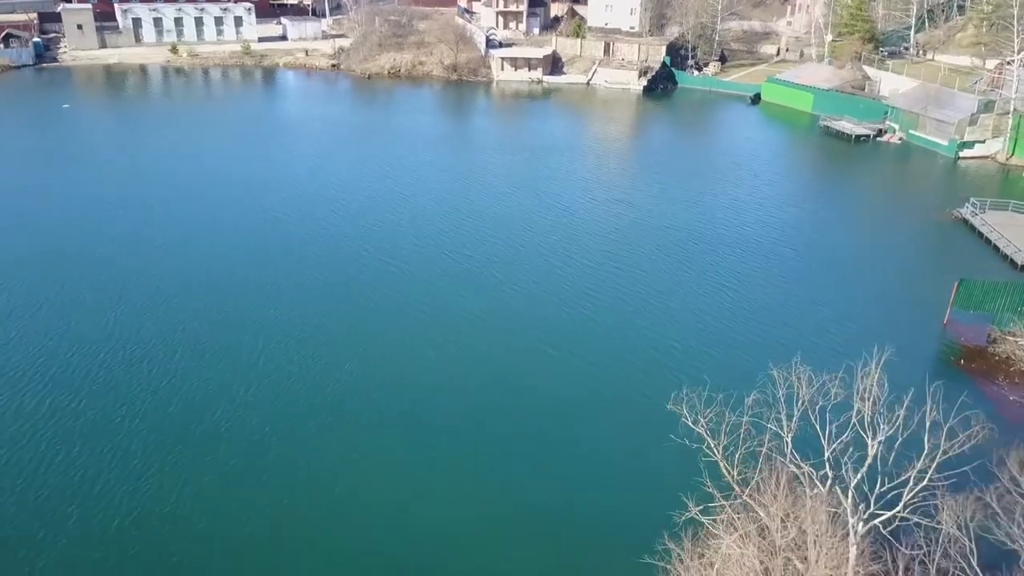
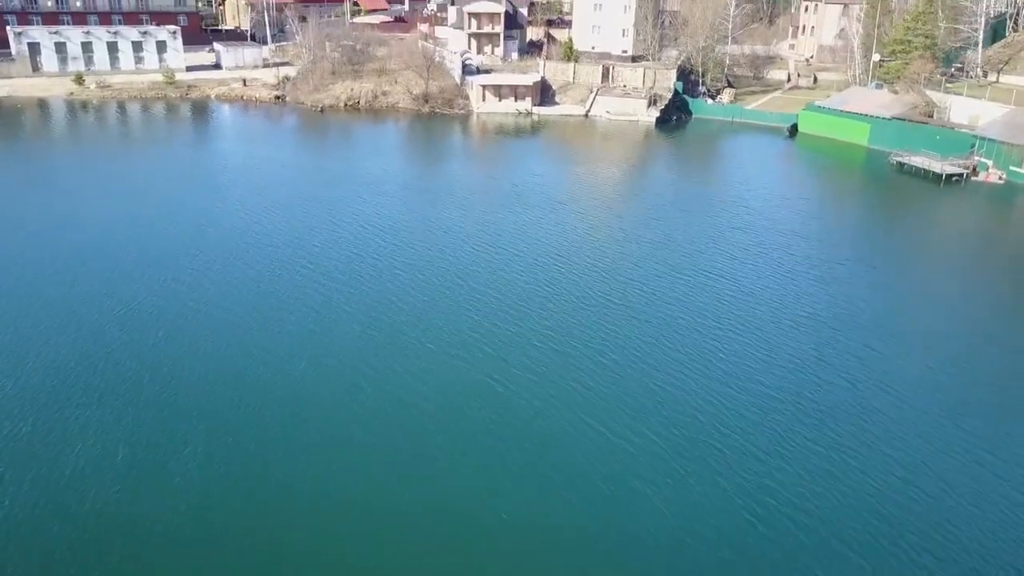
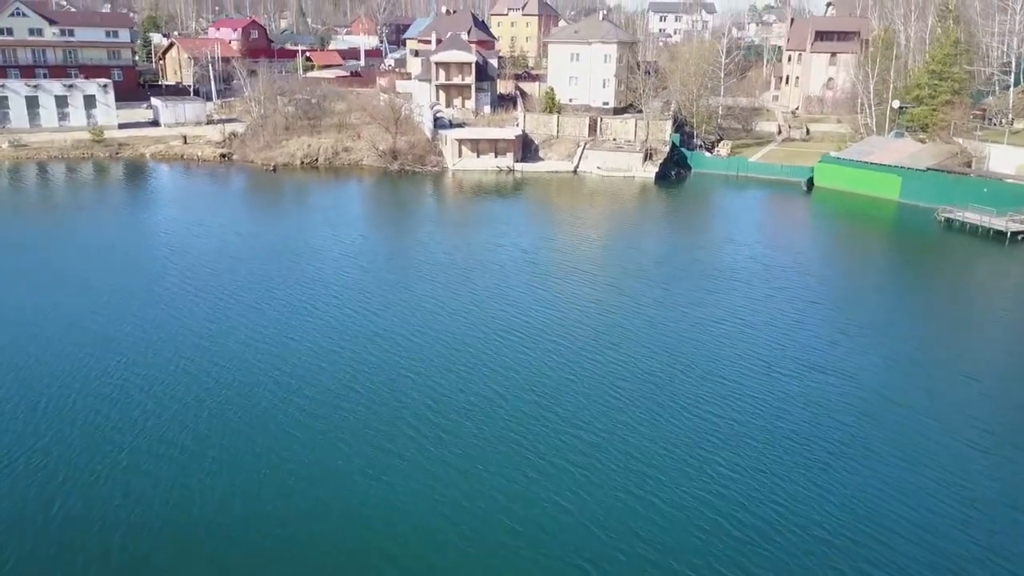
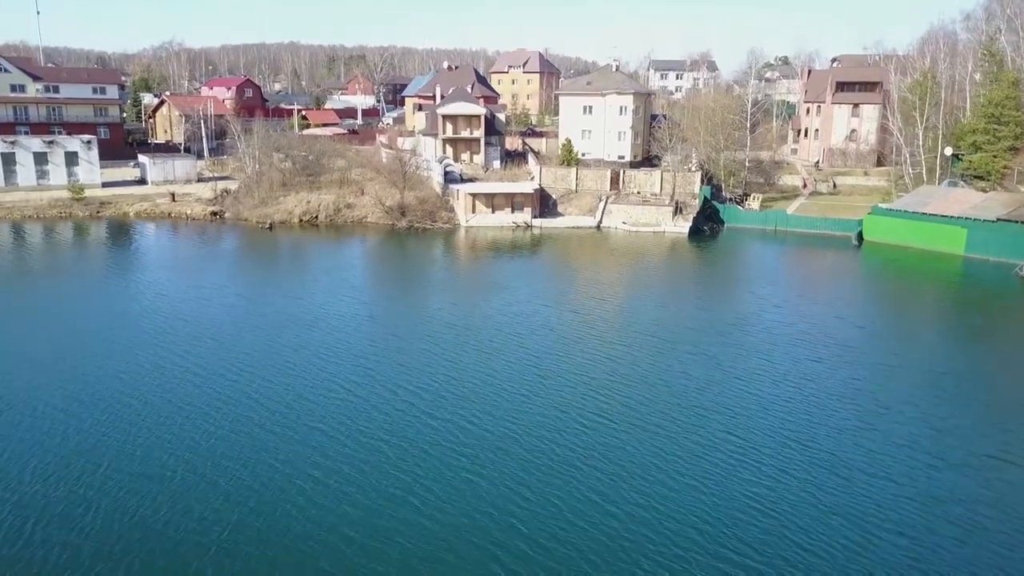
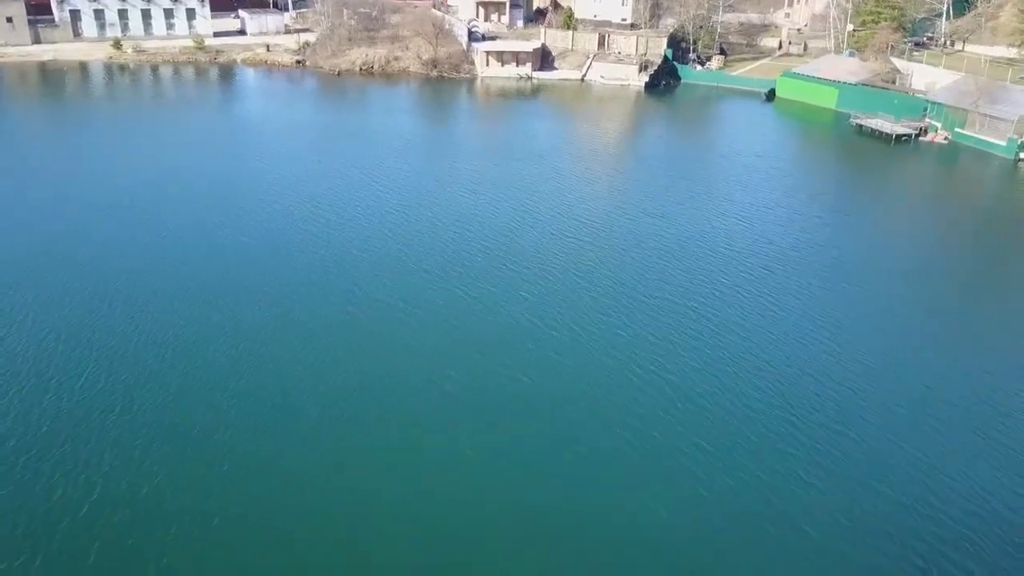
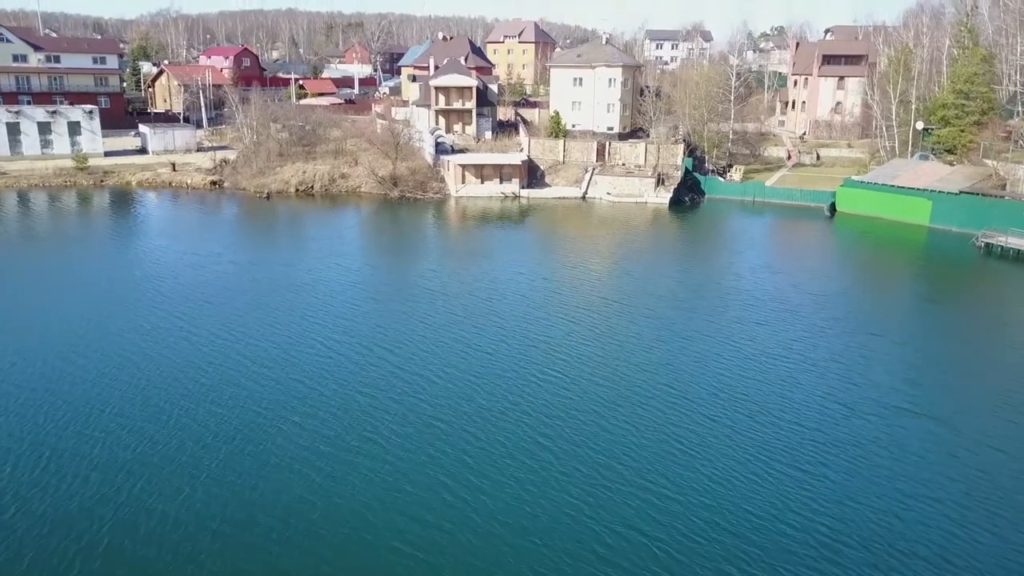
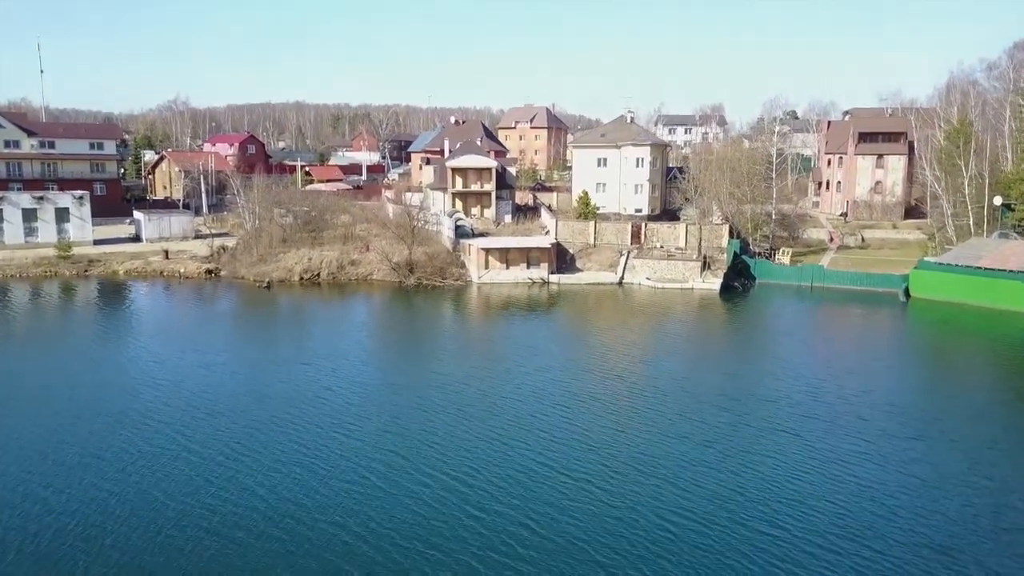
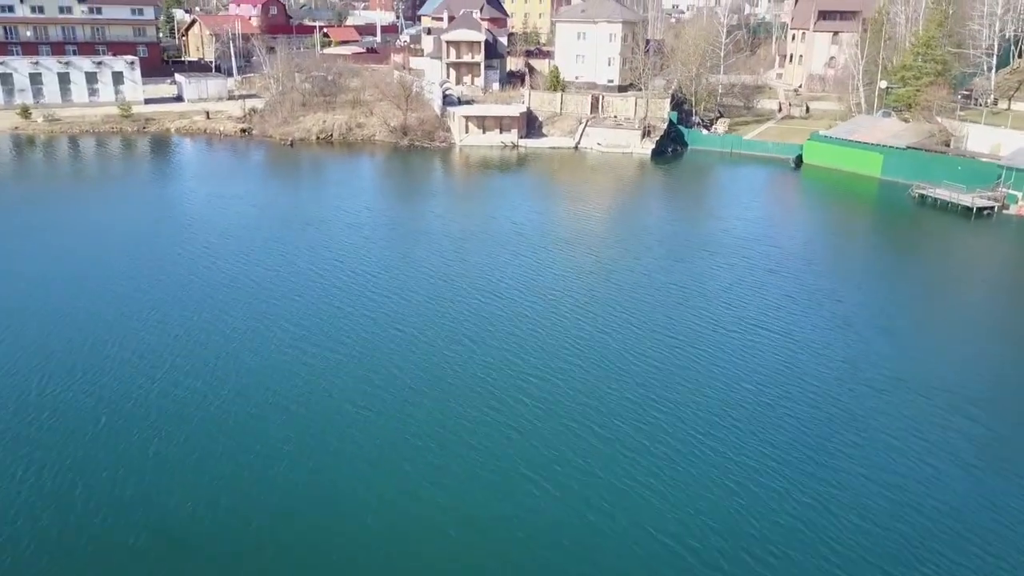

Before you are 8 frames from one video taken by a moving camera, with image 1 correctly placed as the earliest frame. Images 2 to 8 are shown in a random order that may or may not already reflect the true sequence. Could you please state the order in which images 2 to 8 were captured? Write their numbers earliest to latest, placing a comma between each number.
5, 2, 8, 3, 6, 4, 7
